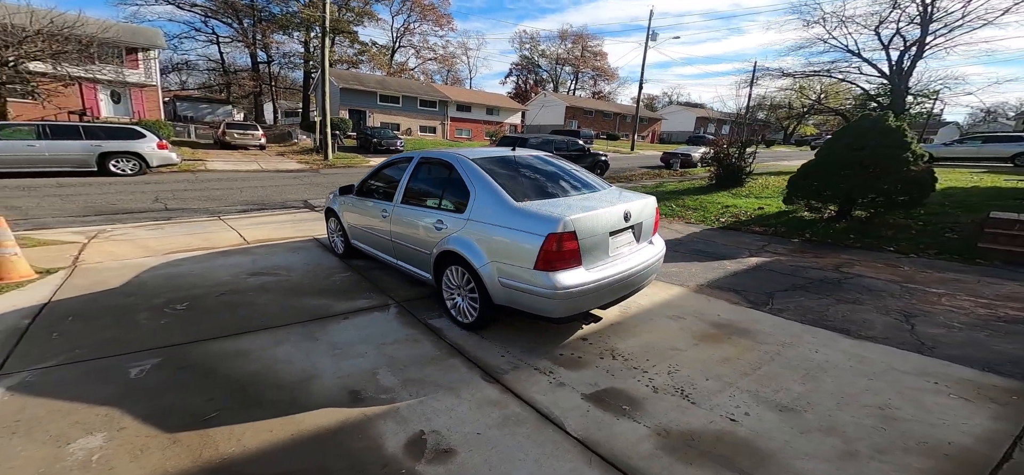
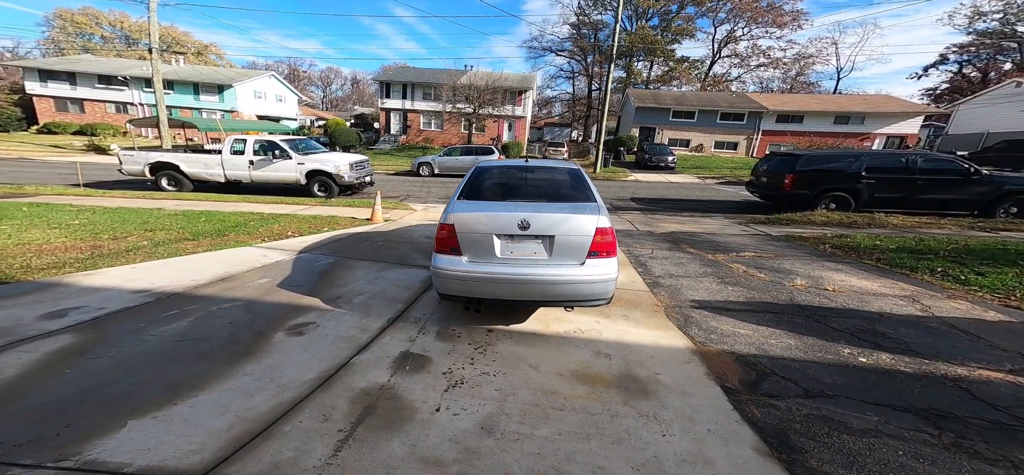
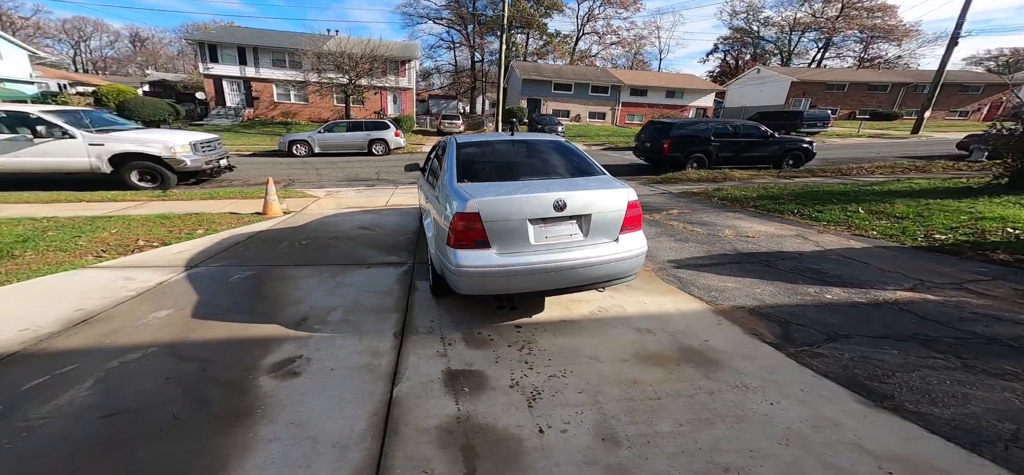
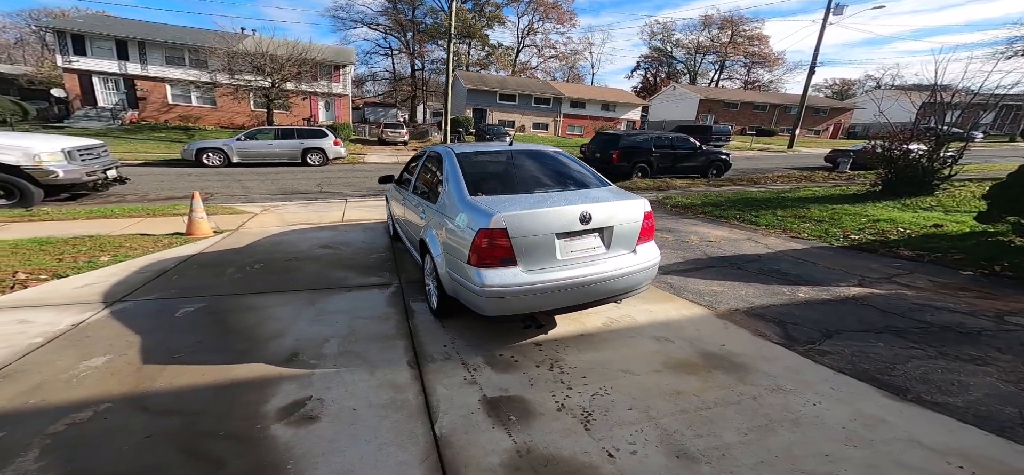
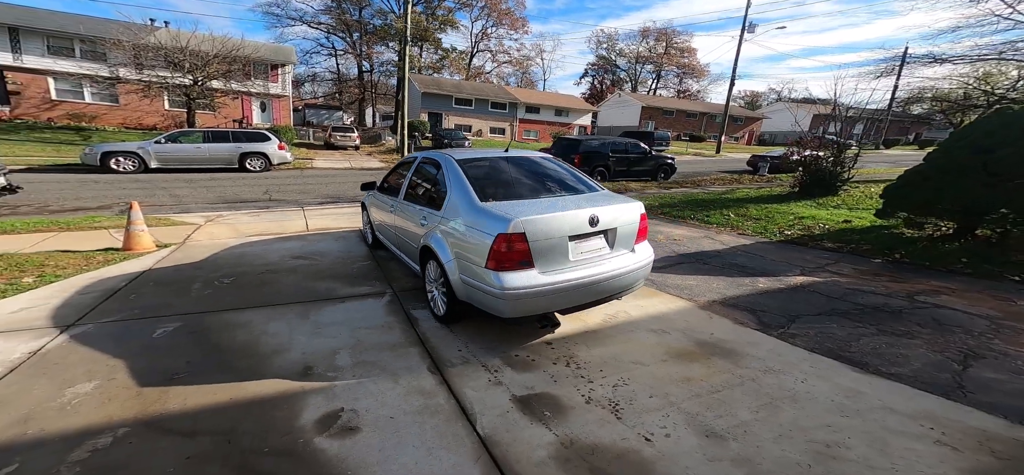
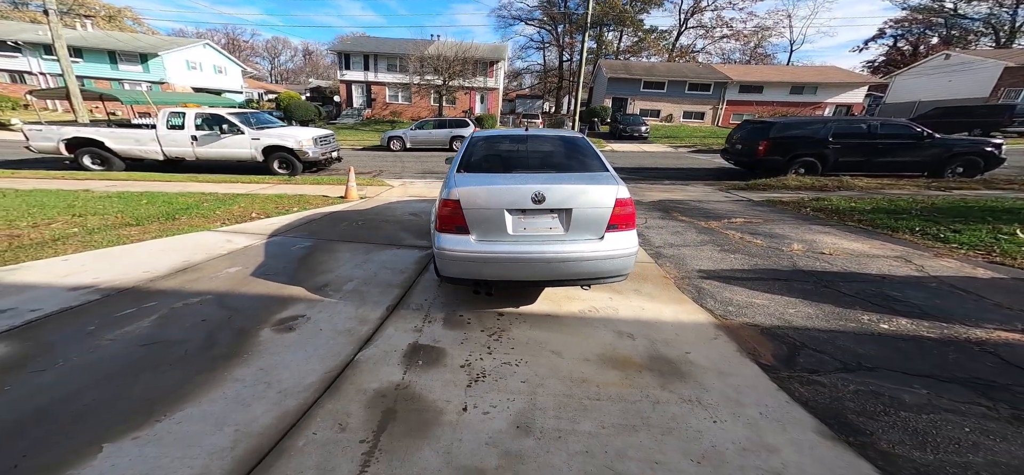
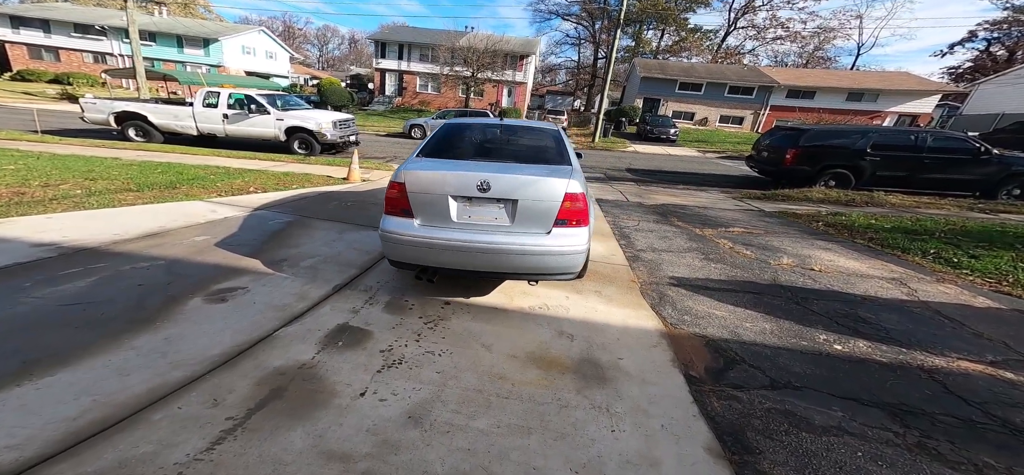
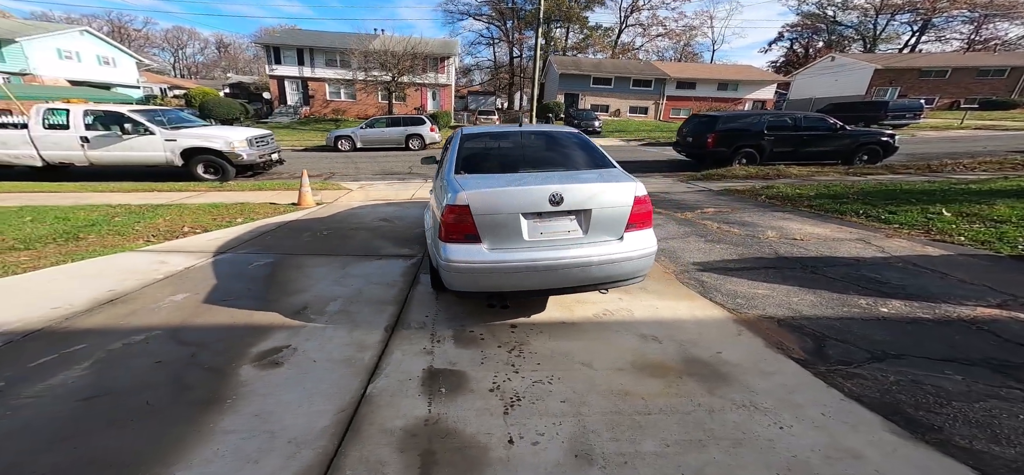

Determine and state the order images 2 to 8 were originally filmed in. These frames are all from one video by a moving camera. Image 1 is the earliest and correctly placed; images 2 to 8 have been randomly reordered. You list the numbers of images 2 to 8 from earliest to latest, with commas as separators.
5, 4, 3, 8, 6, 2, 7
